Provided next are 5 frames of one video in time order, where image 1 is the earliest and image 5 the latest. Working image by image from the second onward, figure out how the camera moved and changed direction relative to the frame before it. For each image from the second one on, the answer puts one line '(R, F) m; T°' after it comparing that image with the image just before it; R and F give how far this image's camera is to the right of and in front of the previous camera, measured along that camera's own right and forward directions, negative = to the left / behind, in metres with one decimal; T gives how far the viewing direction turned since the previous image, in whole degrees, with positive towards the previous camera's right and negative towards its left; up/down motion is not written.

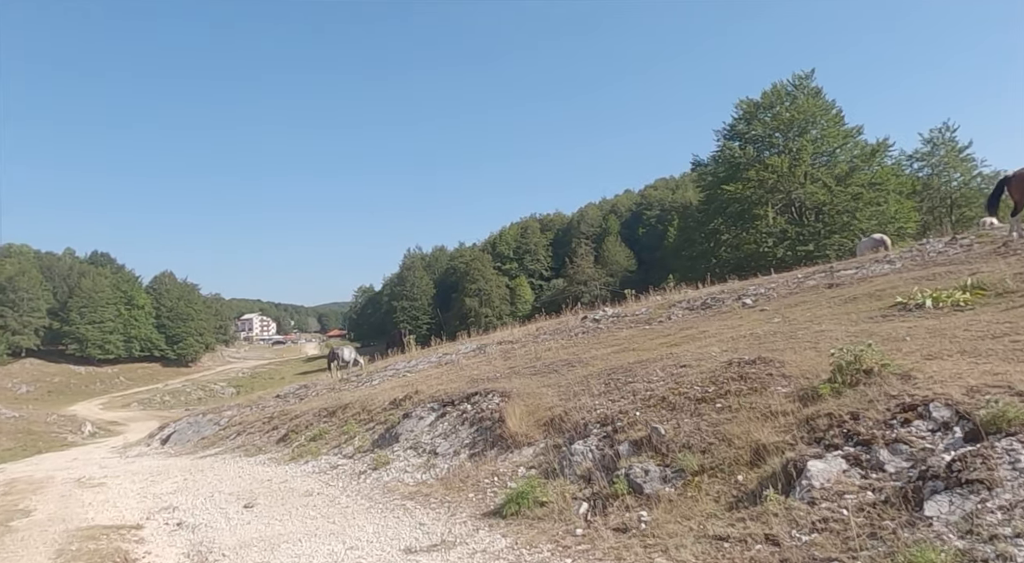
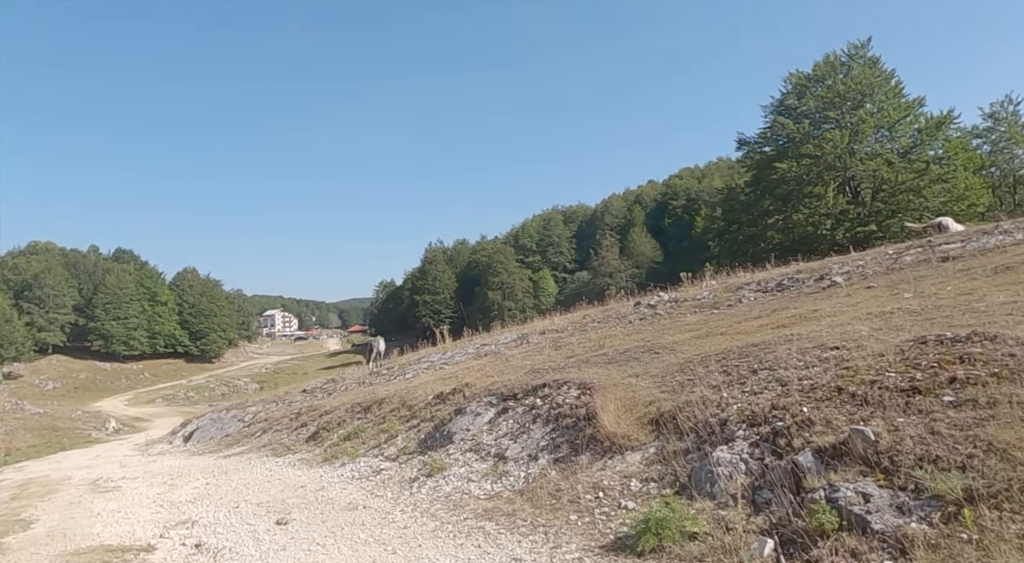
(-0.8, +1.8) m; -2°
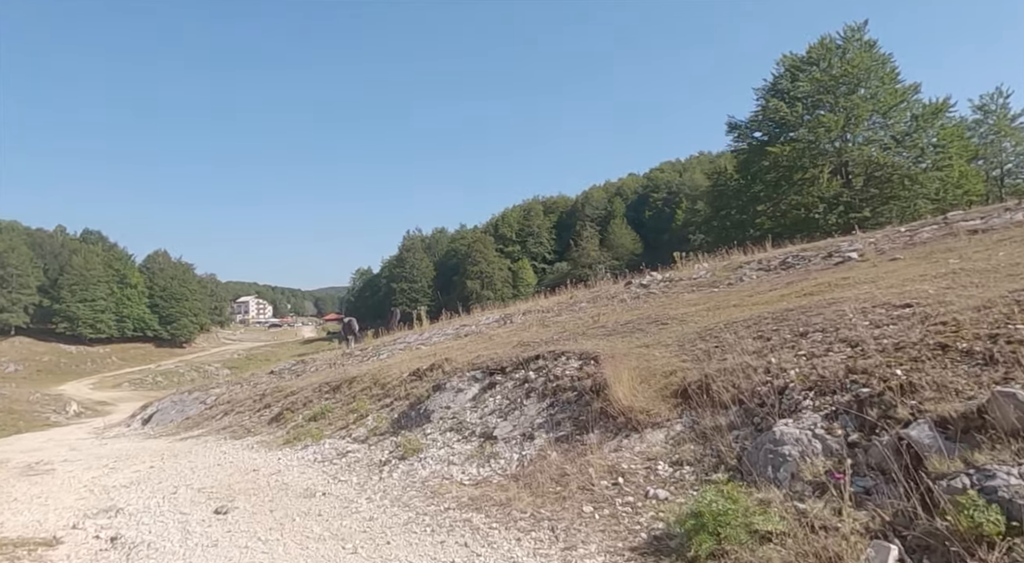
(-0.2, +1.3) m; +2°
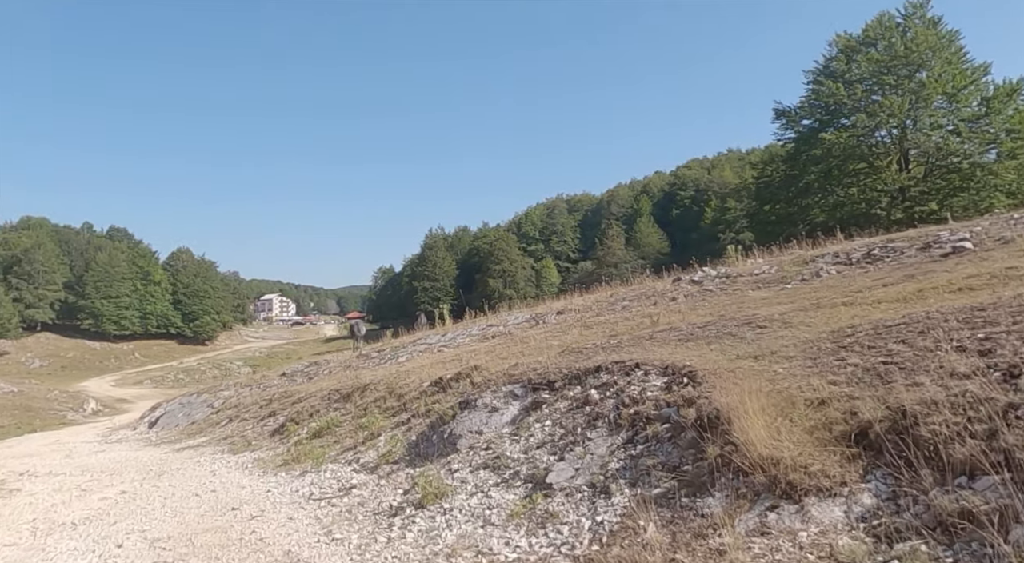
(-0.3, +2.0) m; -2°
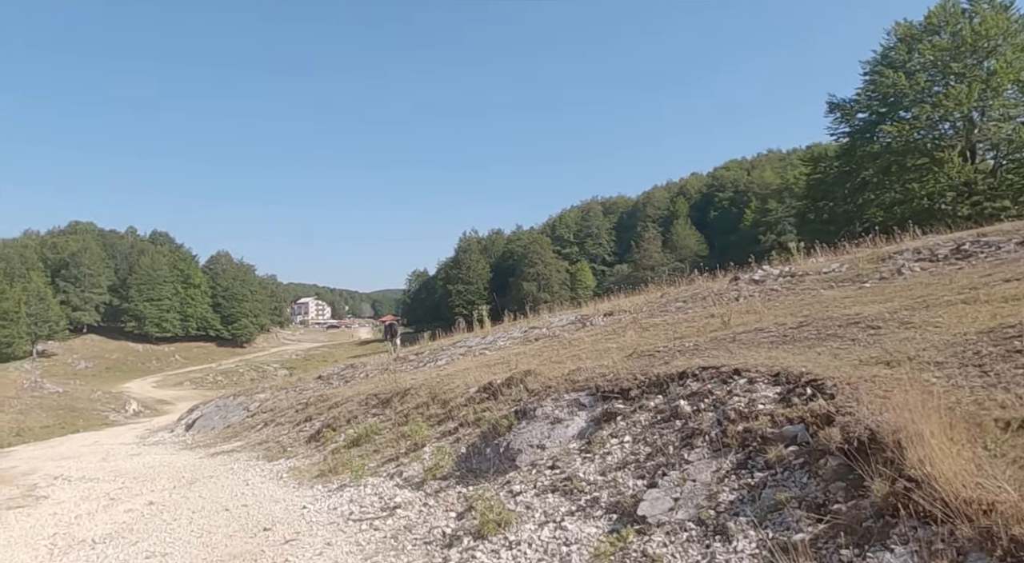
(-0.3, +0.9) m; -3°
